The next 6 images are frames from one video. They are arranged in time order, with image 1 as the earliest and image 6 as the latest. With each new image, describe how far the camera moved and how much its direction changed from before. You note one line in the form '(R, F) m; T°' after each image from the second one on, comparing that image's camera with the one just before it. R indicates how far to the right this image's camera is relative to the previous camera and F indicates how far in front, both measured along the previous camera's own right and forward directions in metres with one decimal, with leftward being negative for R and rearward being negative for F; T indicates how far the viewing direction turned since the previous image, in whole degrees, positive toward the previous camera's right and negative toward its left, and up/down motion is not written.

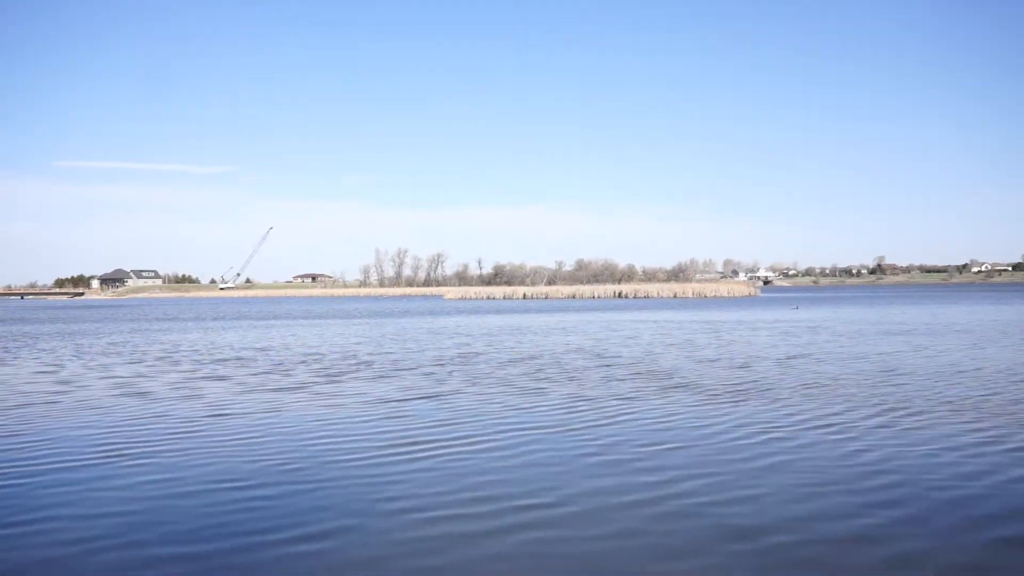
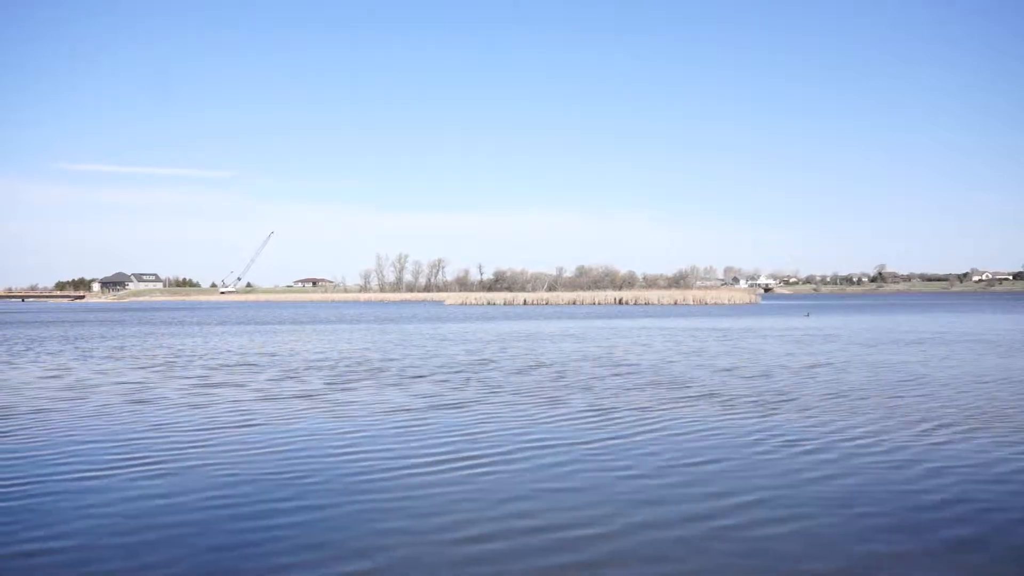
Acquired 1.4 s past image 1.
(-0.3, +0.3) m; 0°
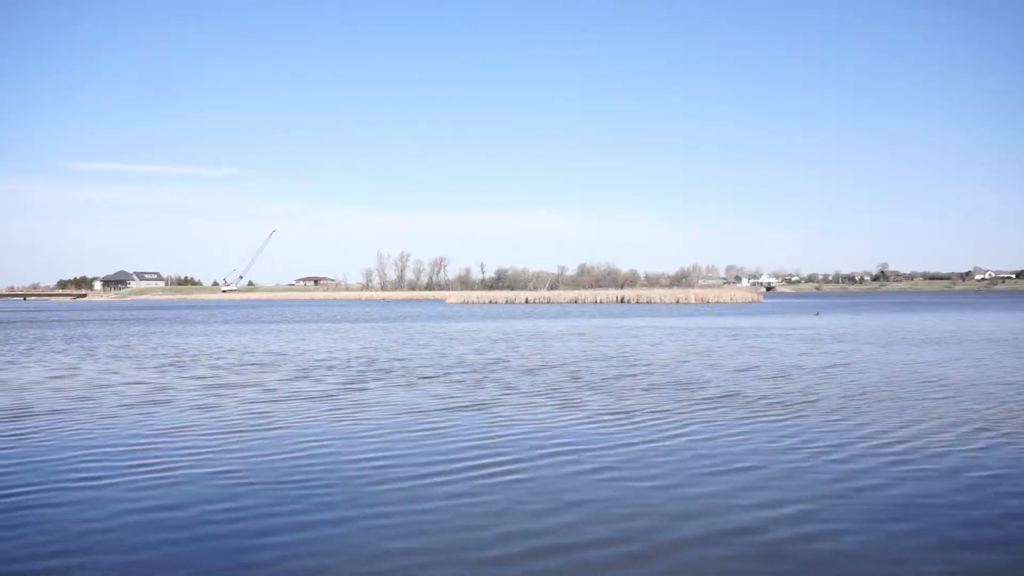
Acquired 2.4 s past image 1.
(-0.3, +0.3) m; 0°
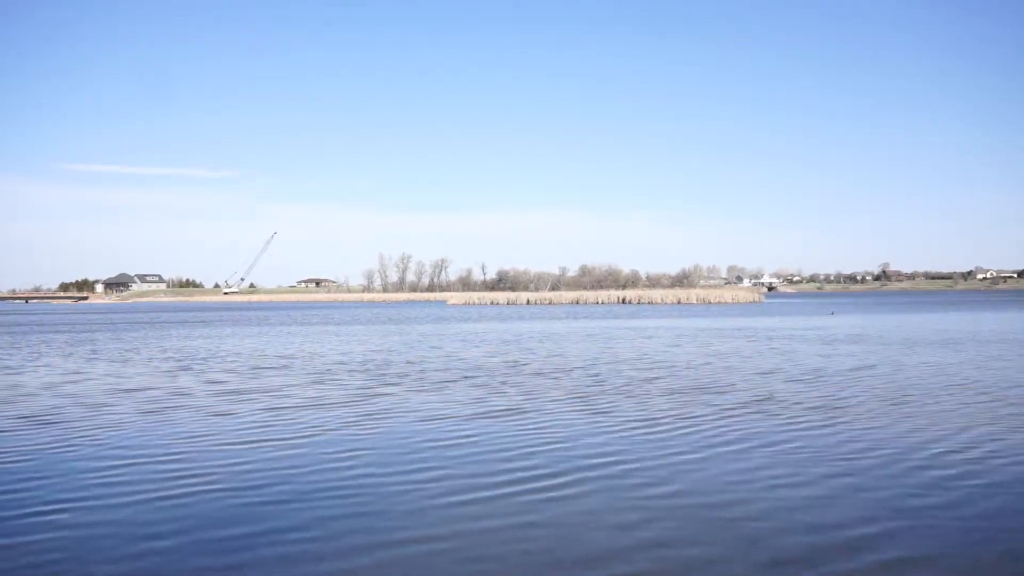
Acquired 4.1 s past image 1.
(-0.5, +0.5) m; 0°
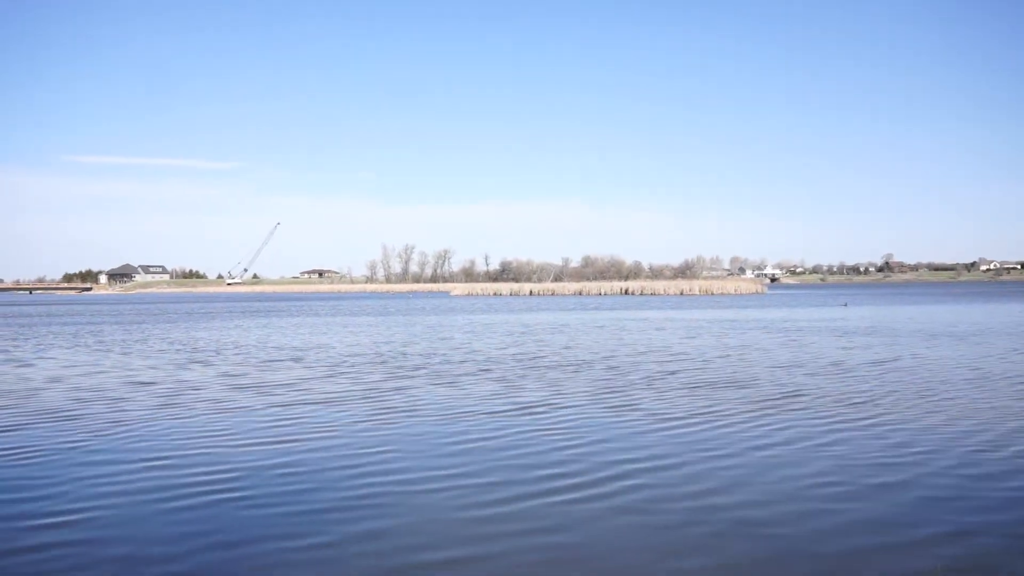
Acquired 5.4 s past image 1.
(-0.4, +0.3) m; 0°
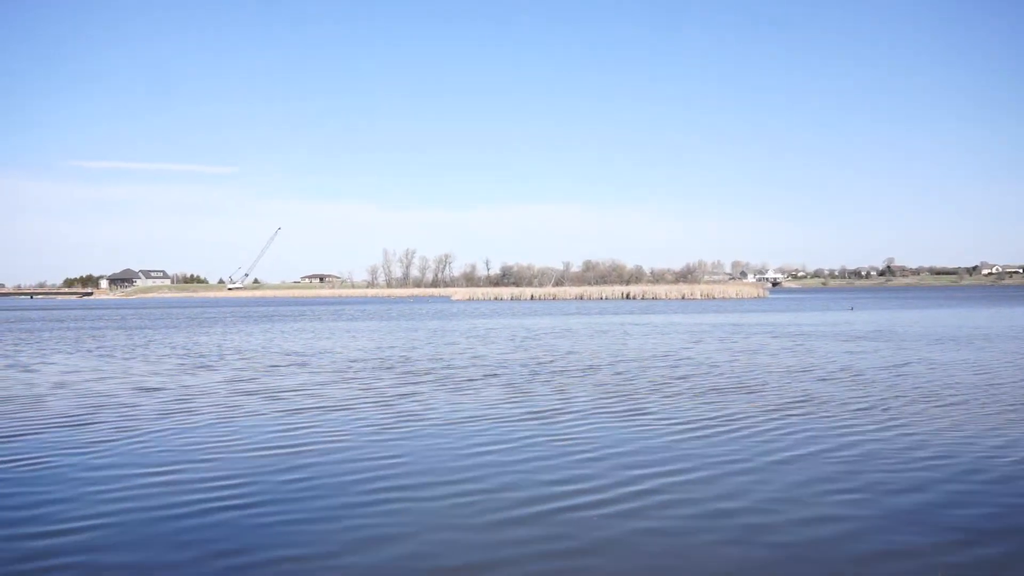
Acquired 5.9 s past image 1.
(-0.1, +0.2) m; 0°
